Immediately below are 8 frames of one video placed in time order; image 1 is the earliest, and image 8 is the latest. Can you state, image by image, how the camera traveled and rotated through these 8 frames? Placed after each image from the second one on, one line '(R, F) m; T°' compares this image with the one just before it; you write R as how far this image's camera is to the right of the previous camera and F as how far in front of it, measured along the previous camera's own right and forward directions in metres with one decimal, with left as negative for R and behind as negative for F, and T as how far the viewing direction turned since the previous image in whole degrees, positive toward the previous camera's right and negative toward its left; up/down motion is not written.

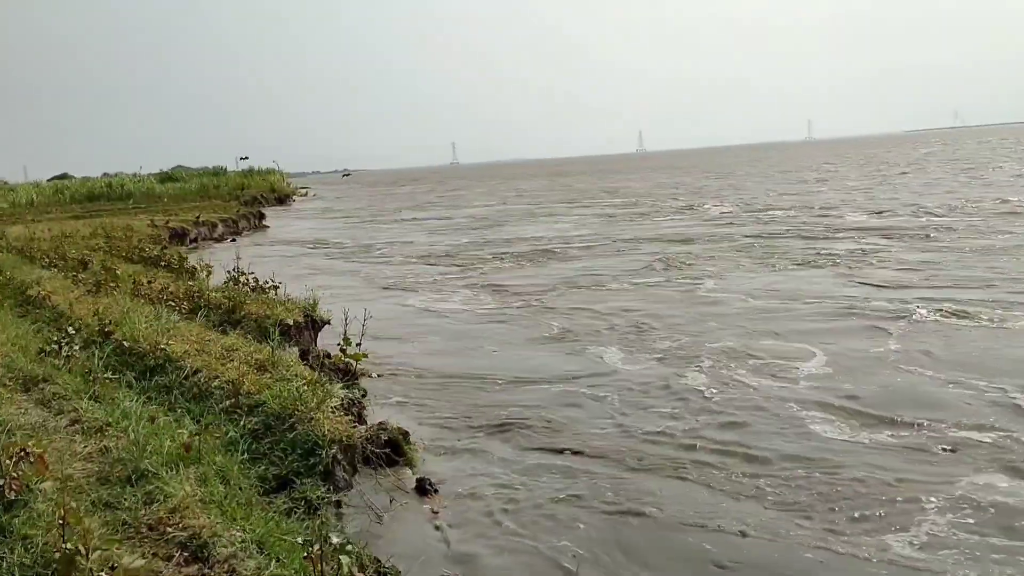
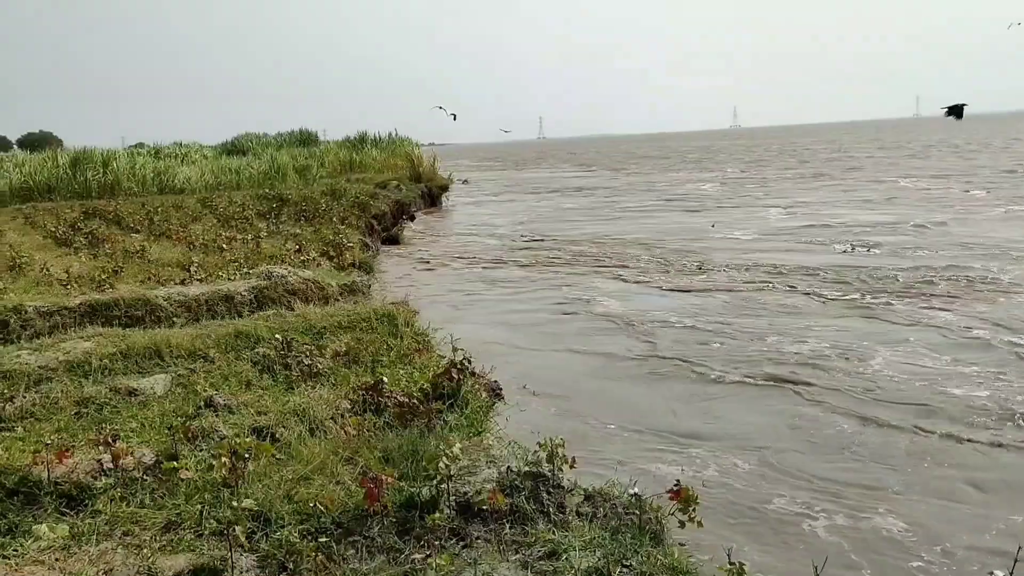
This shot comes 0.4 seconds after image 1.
(+0.9, +0.6) m; -5°
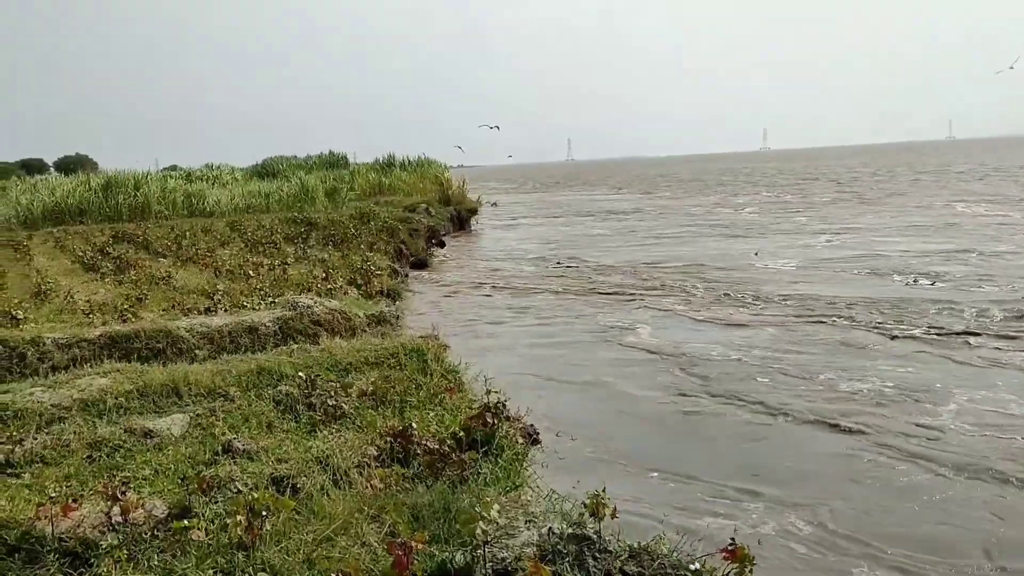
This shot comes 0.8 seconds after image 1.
(-0.1, +0.3) m; -2°
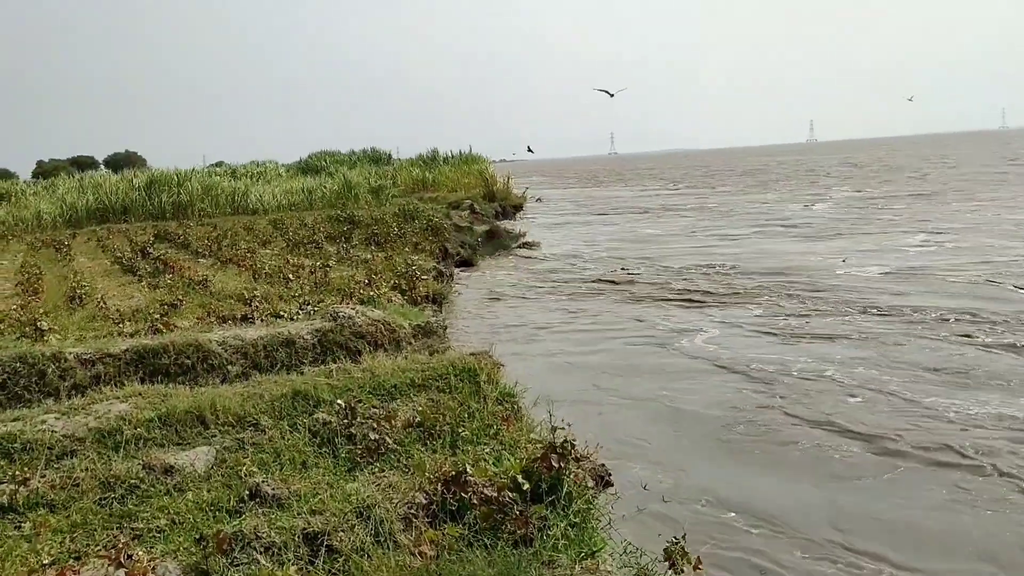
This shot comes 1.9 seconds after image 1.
(-0.1, +0.6) m; -3°
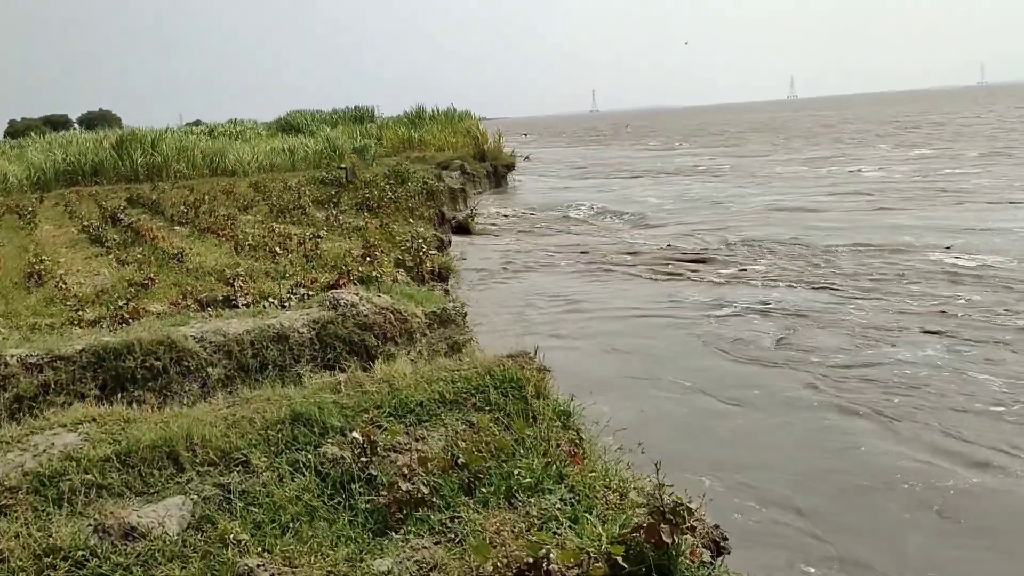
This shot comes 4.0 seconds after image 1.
(-0.3, +1.1) m; +1°
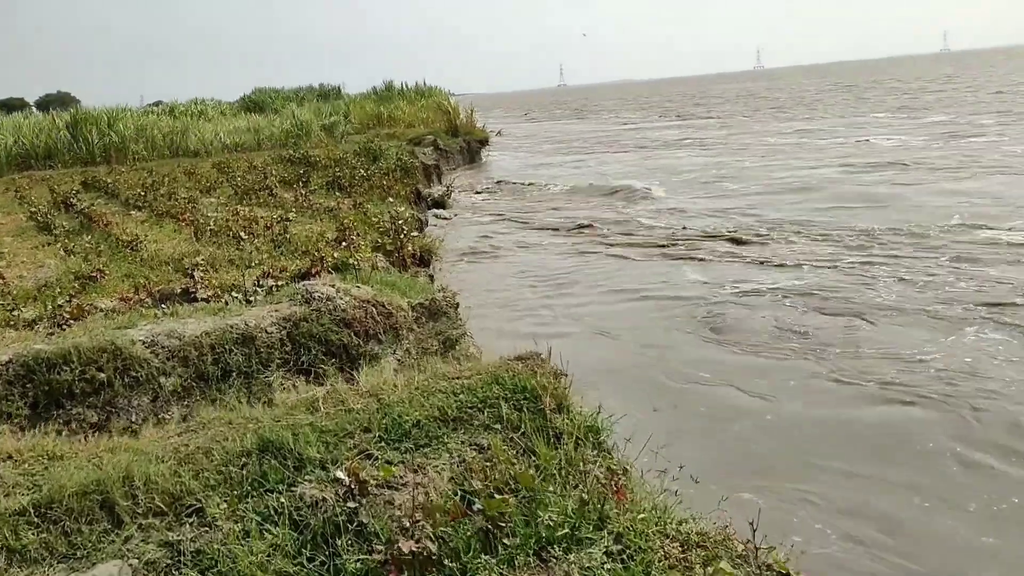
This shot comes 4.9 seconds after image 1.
(-0.2, +0.8) m; +2°
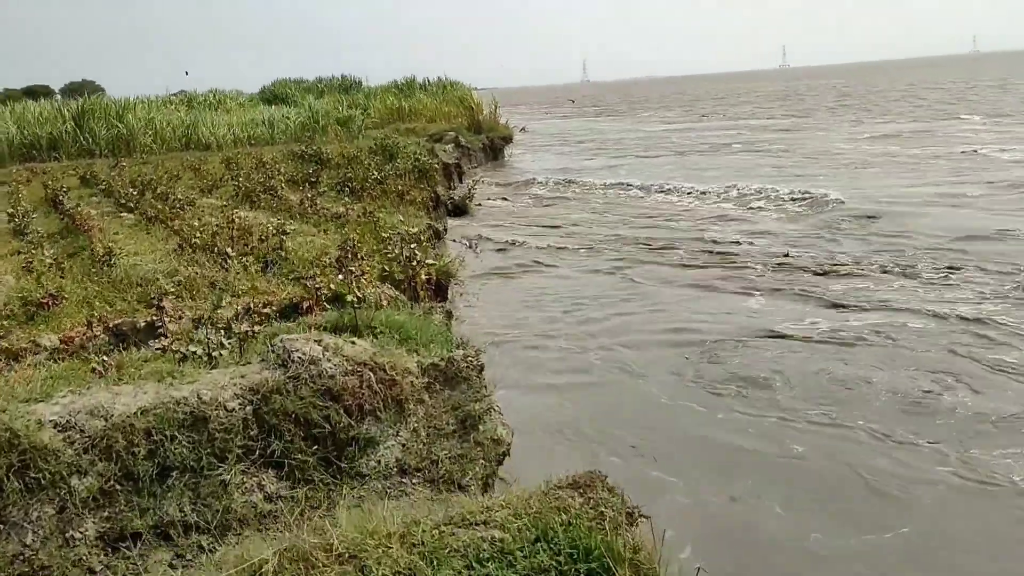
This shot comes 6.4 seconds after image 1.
(-0.1, +1.3) m; -1°
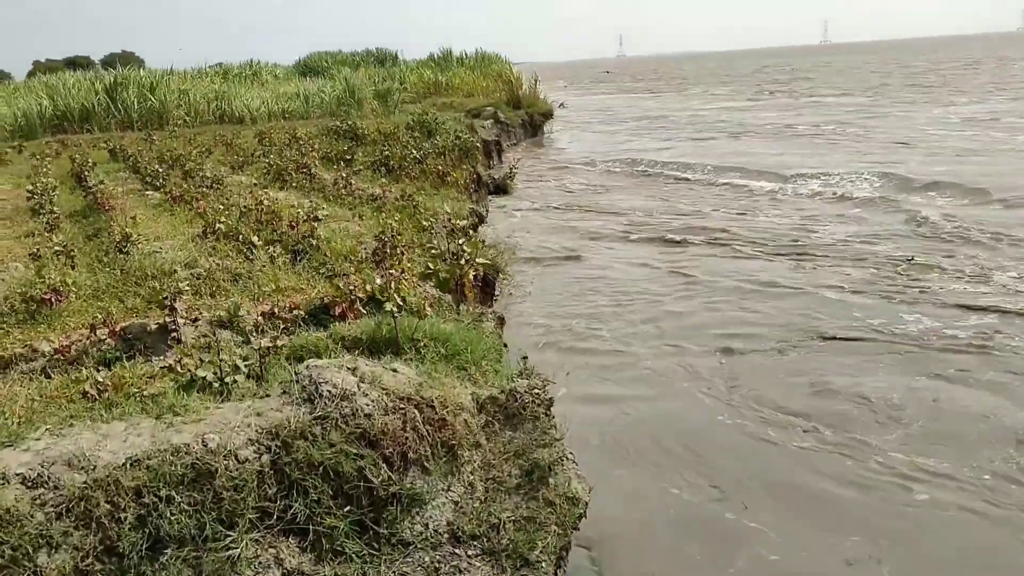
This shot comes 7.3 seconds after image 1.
(-0.2, +0.8) m; -2°
